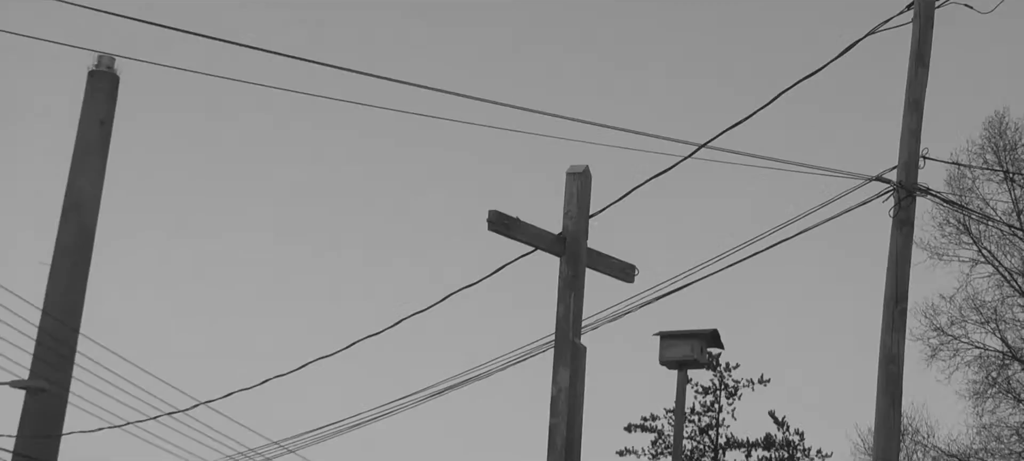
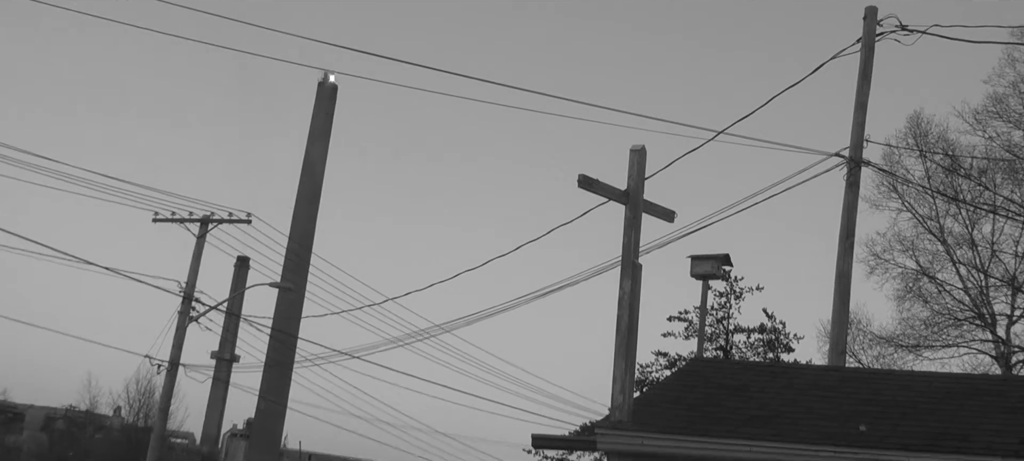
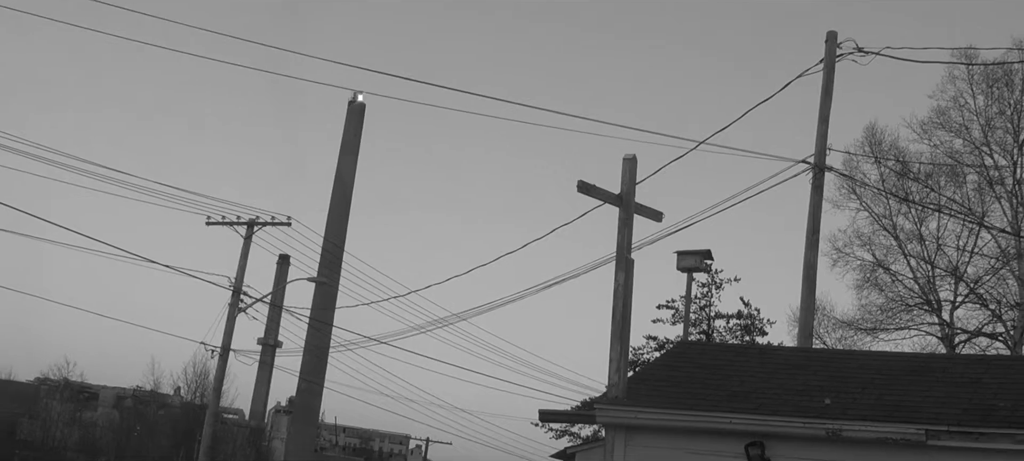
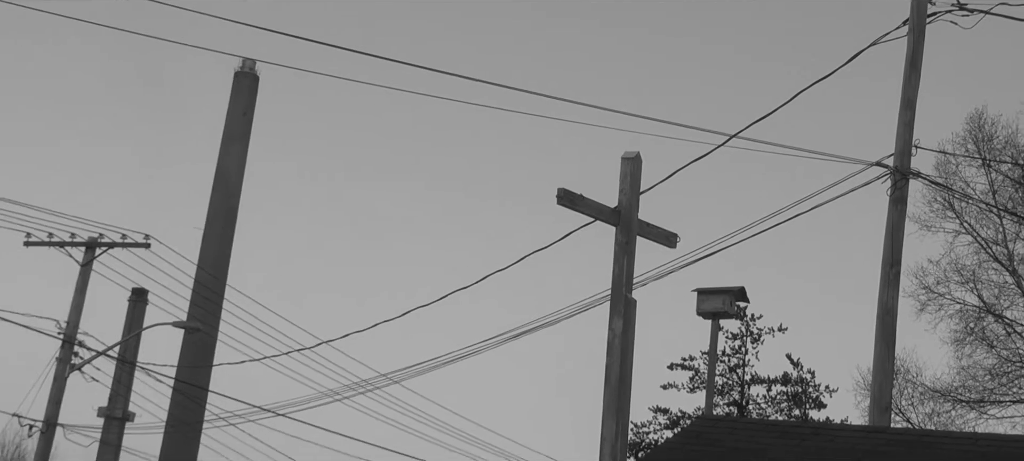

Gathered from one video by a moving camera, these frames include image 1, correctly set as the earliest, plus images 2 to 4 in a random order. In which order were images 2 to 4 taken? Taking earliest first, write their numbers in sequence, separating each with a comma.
4, 2, 3
